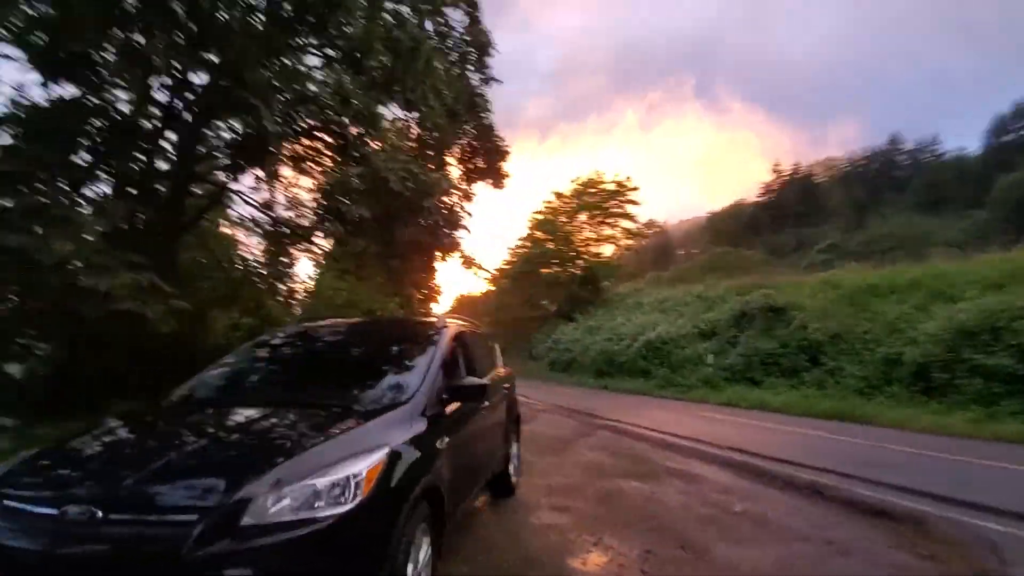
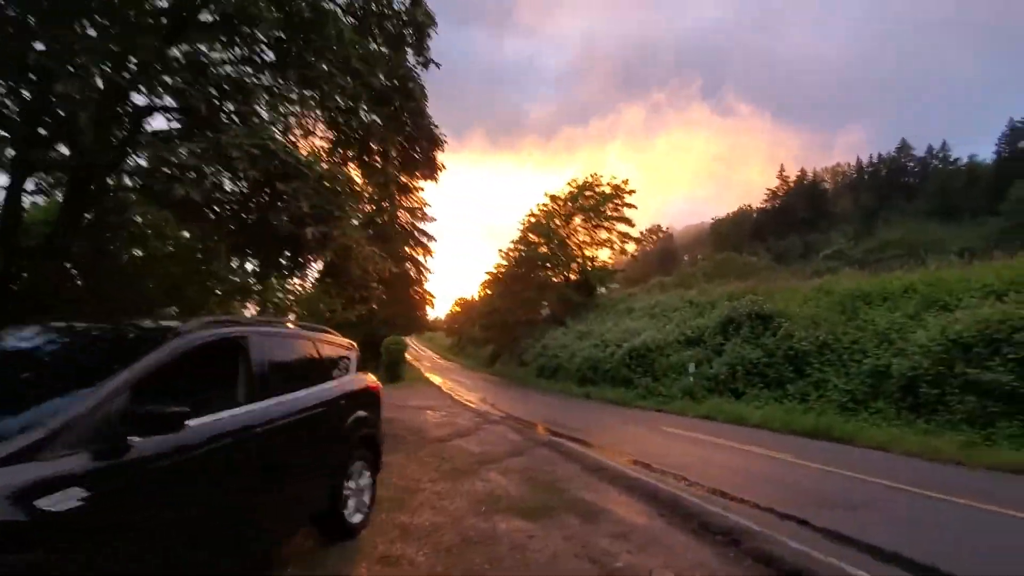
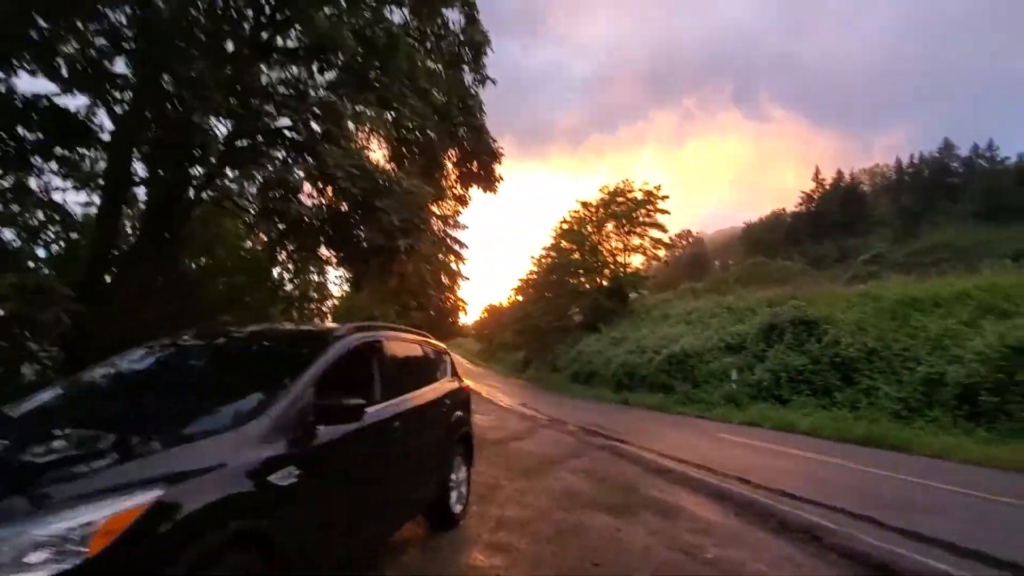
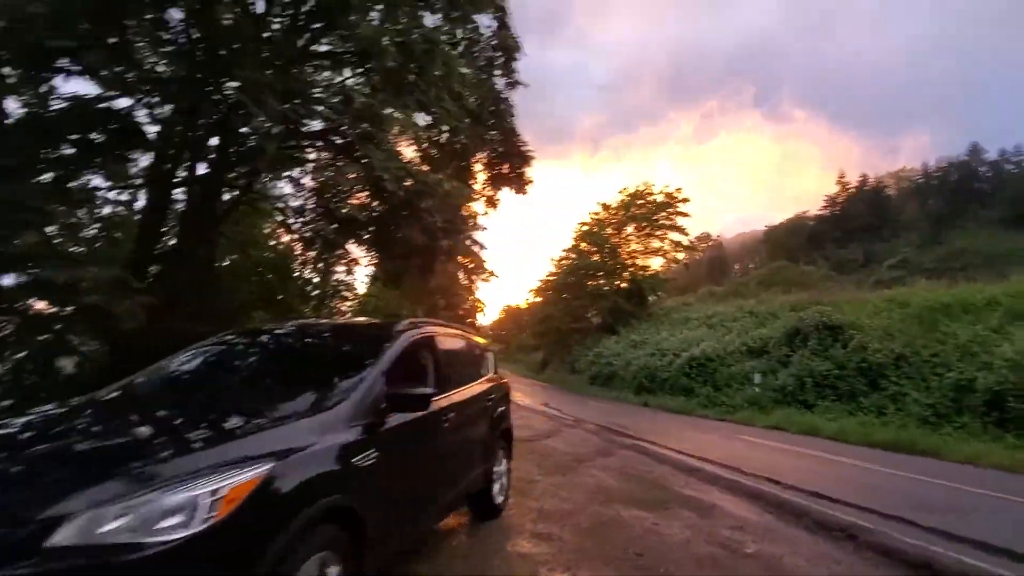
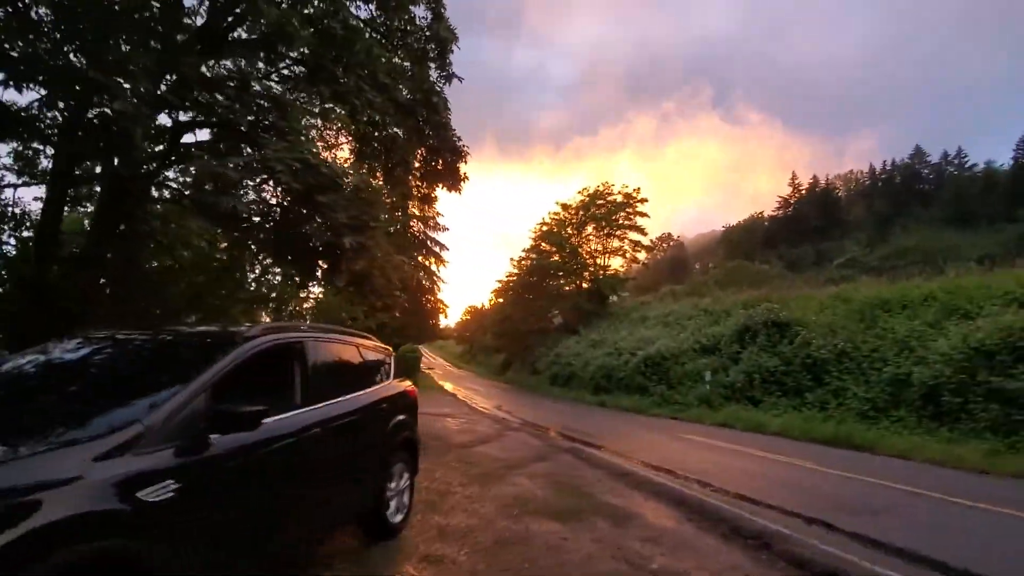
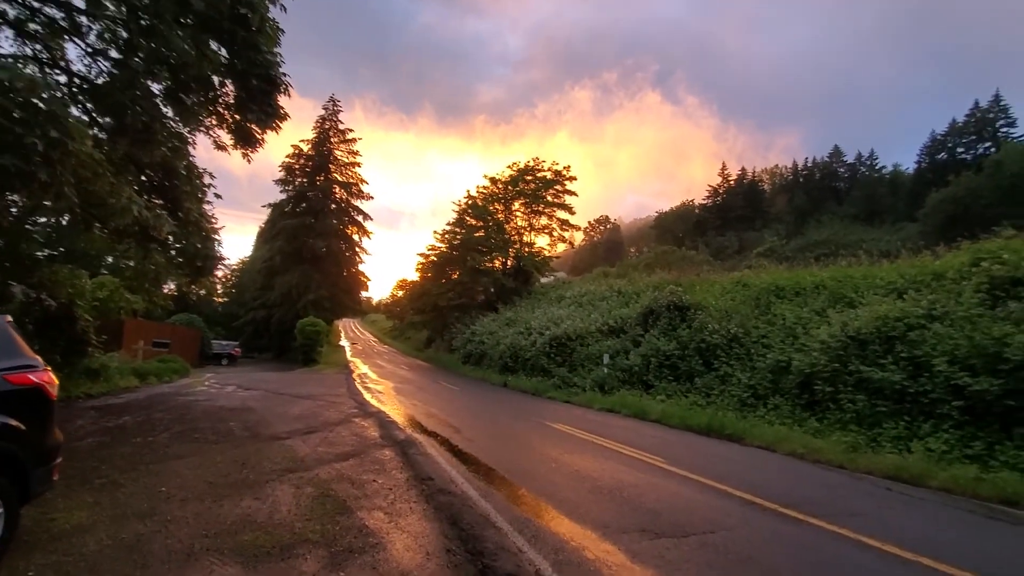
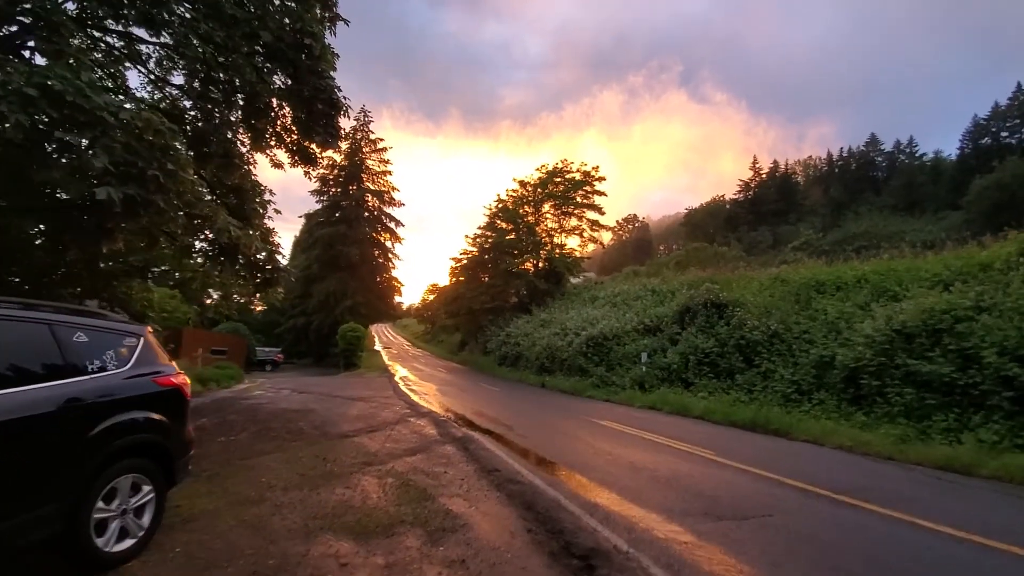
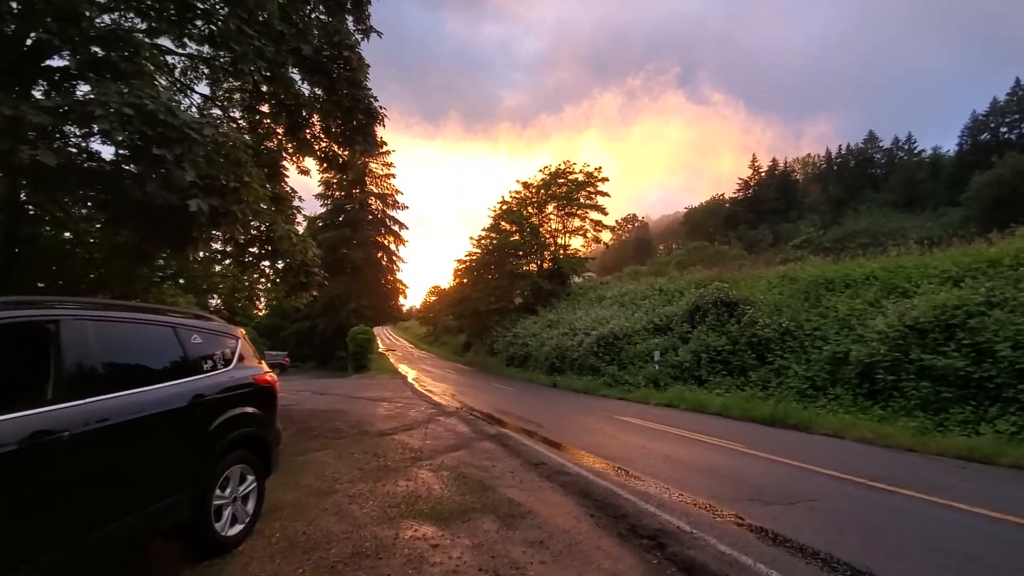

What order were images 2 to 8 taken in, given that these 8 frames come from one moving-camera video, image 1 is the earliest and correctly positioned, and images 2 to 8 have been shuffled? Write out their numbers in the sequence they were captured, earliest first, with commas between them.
4, 3, 5, 2, 8, 7, 6
